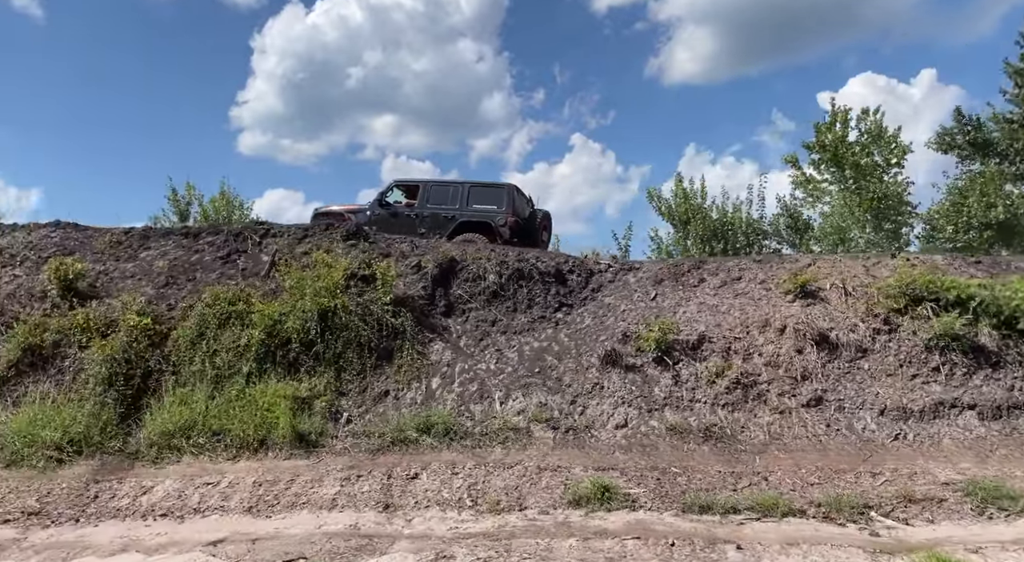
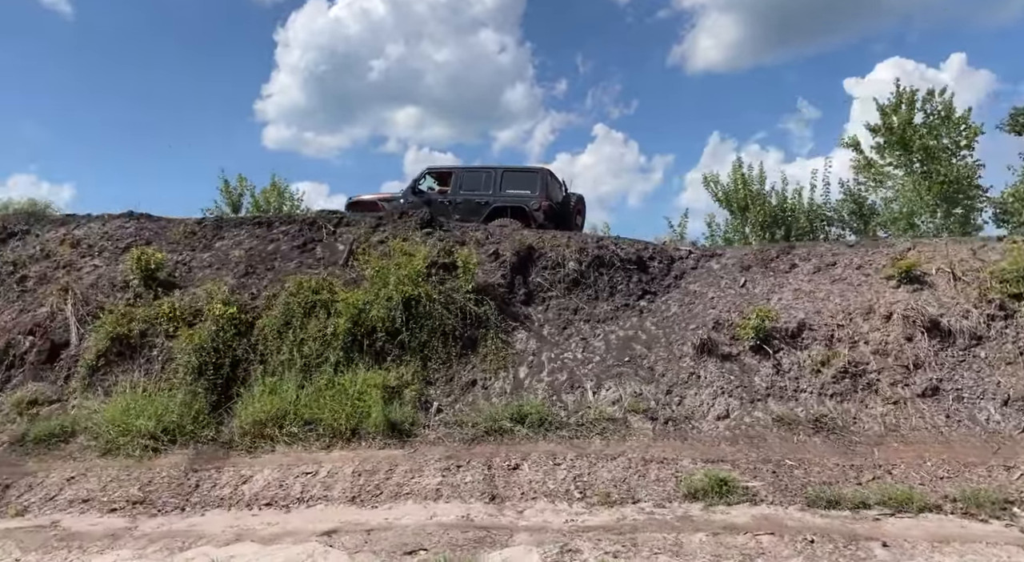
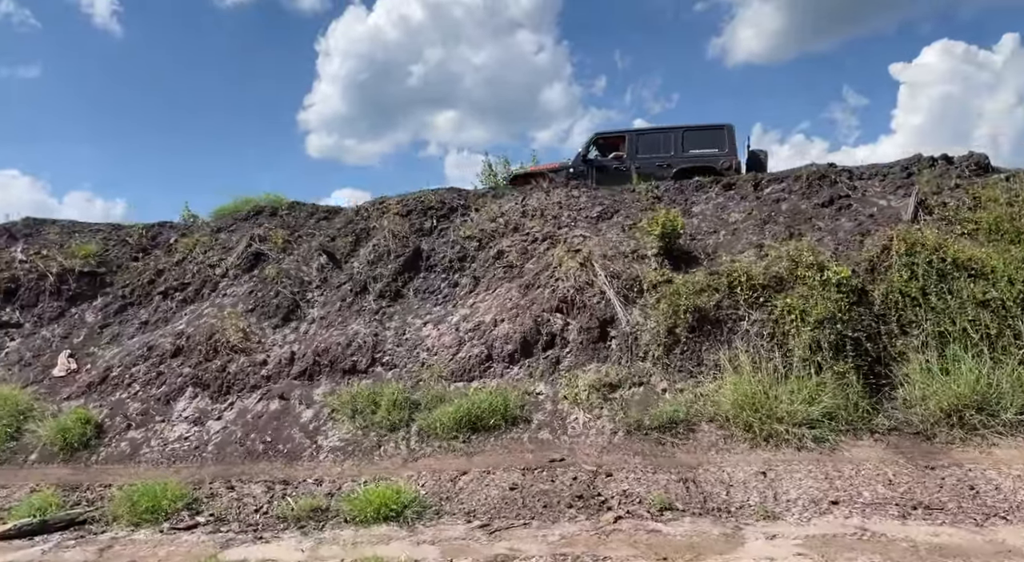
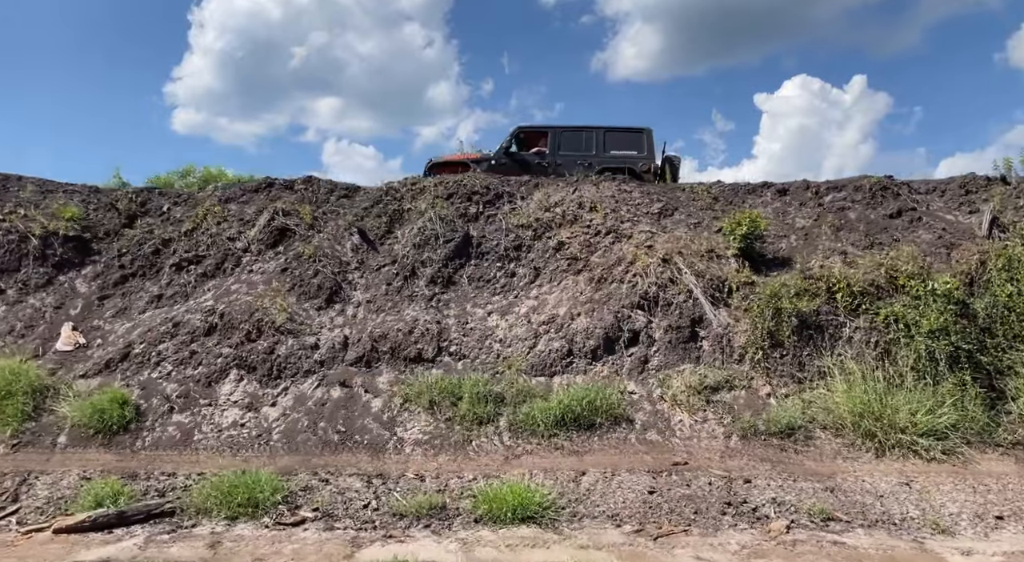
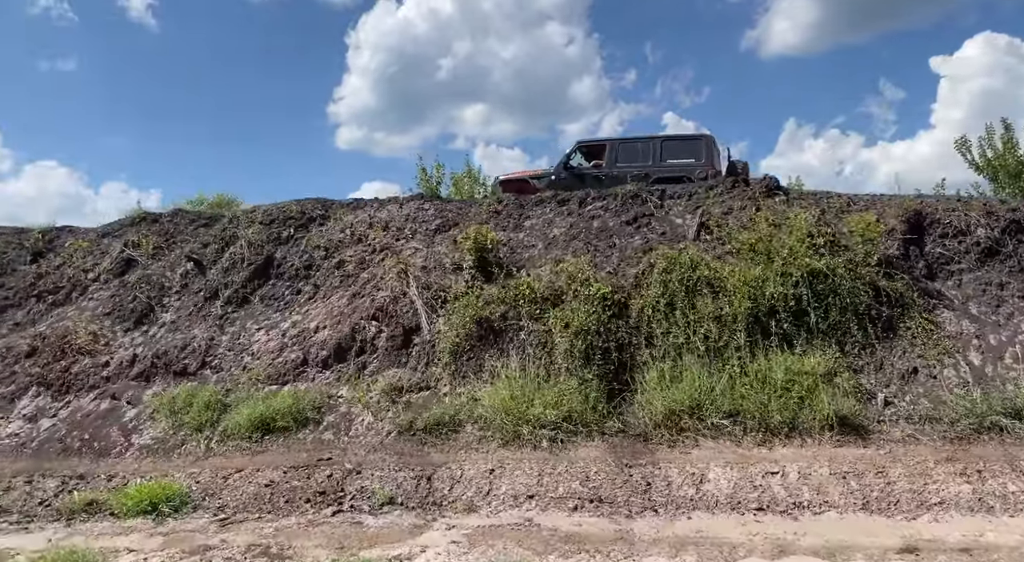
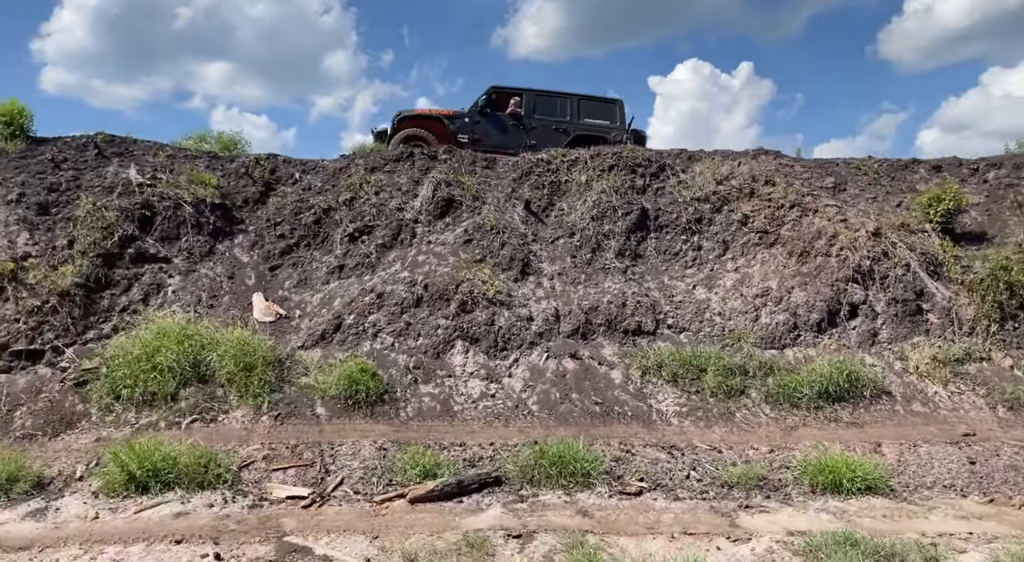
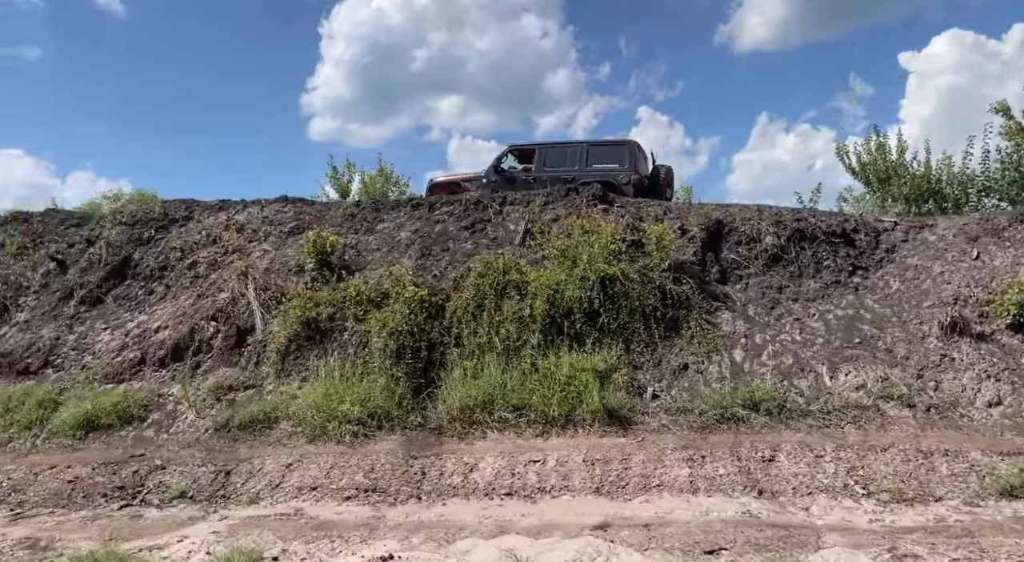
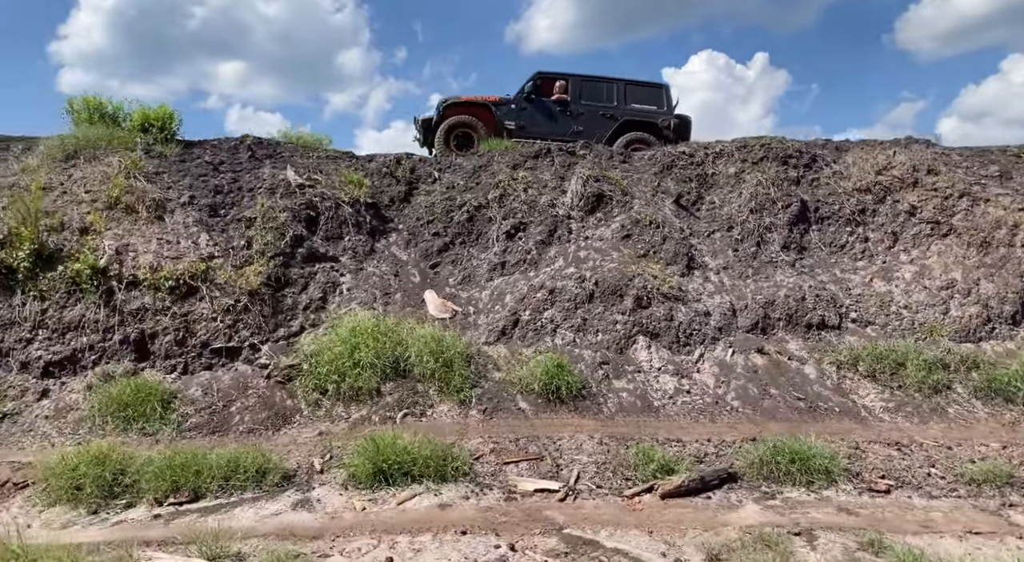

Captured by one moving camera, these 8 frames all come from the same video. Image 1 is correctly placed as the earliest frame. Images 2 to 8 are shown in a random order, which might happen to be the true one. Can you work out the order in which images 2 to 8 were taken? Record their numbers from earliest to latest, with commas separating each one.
2, 7, 5, 3, 4, 6, 8
